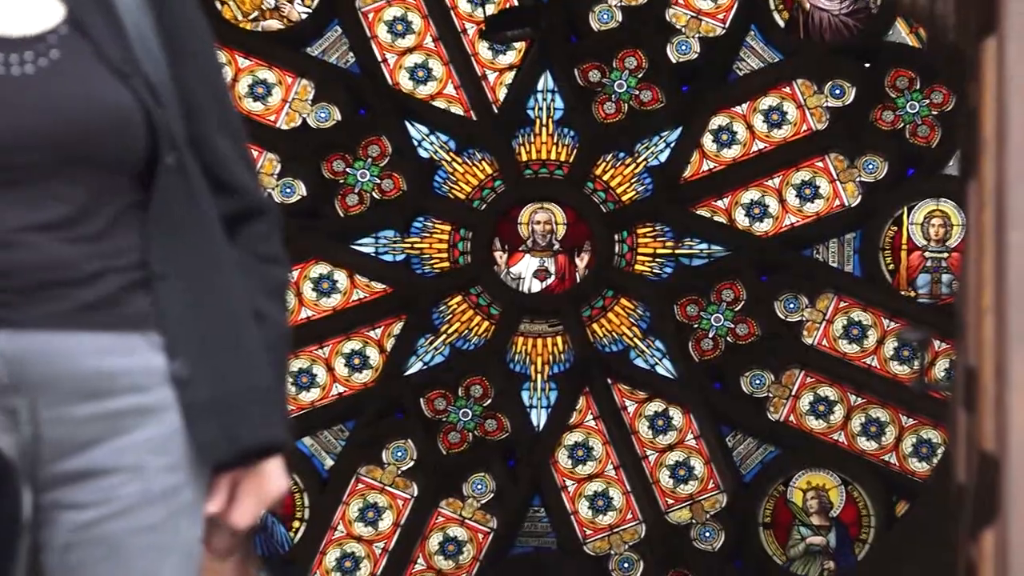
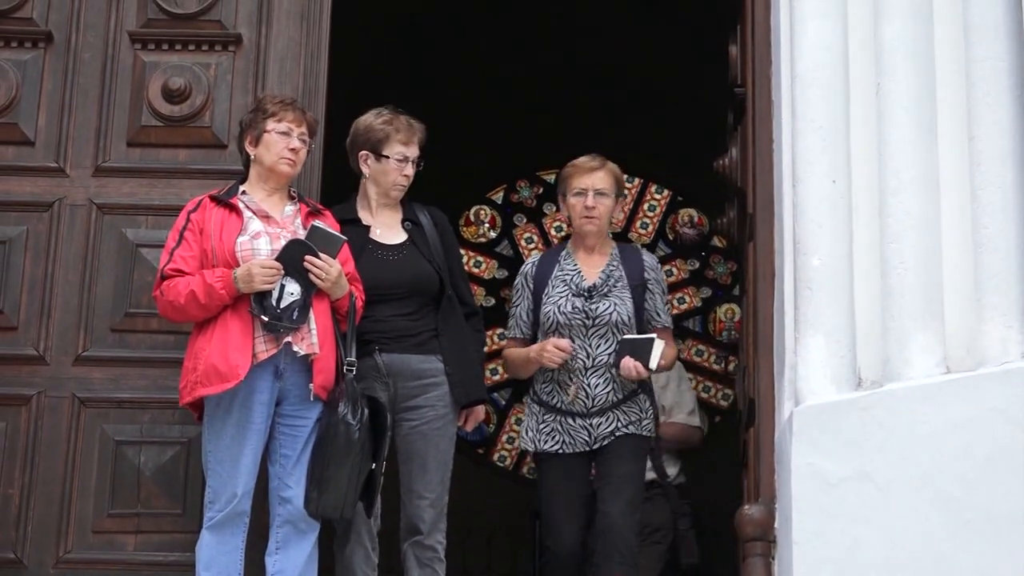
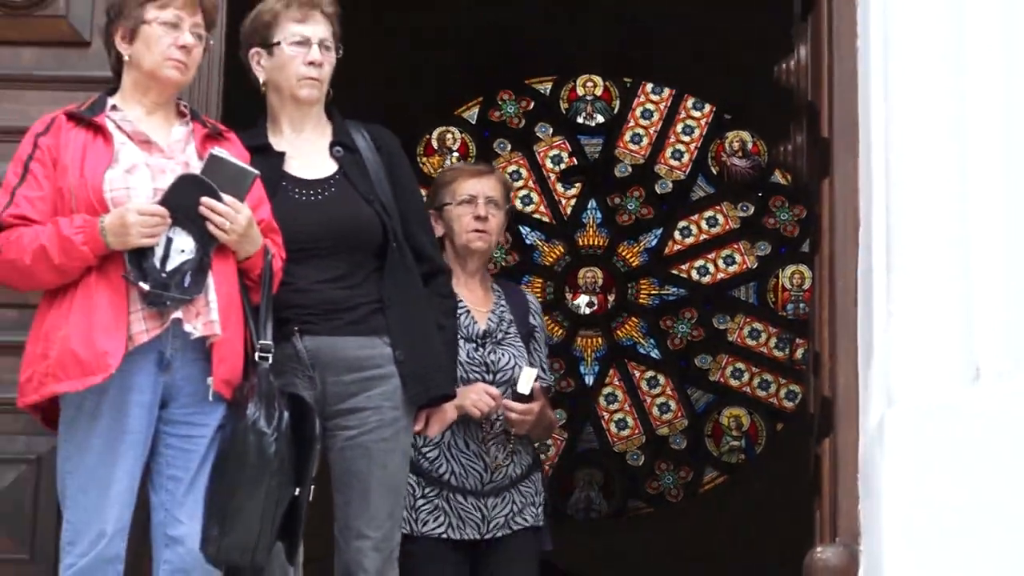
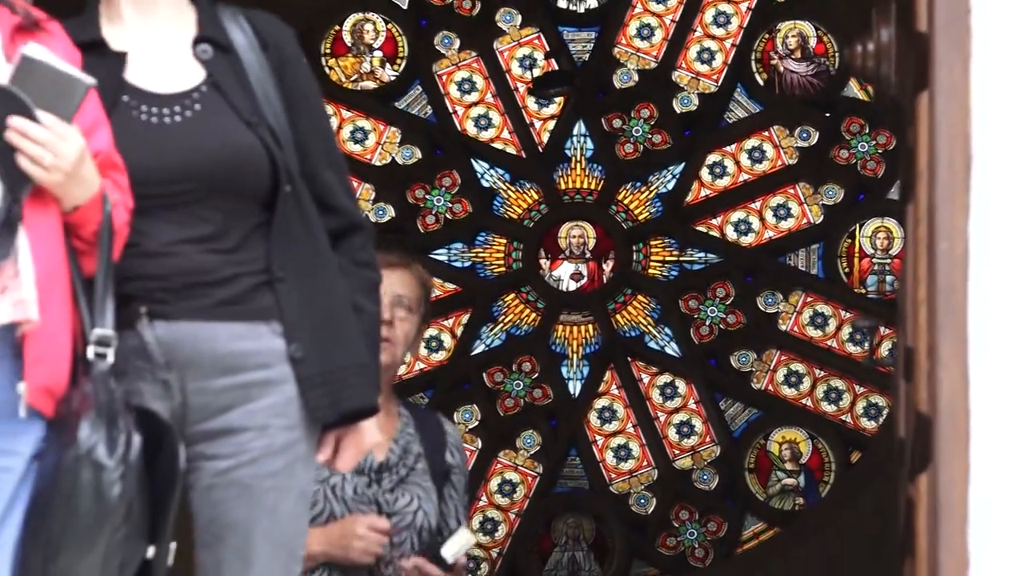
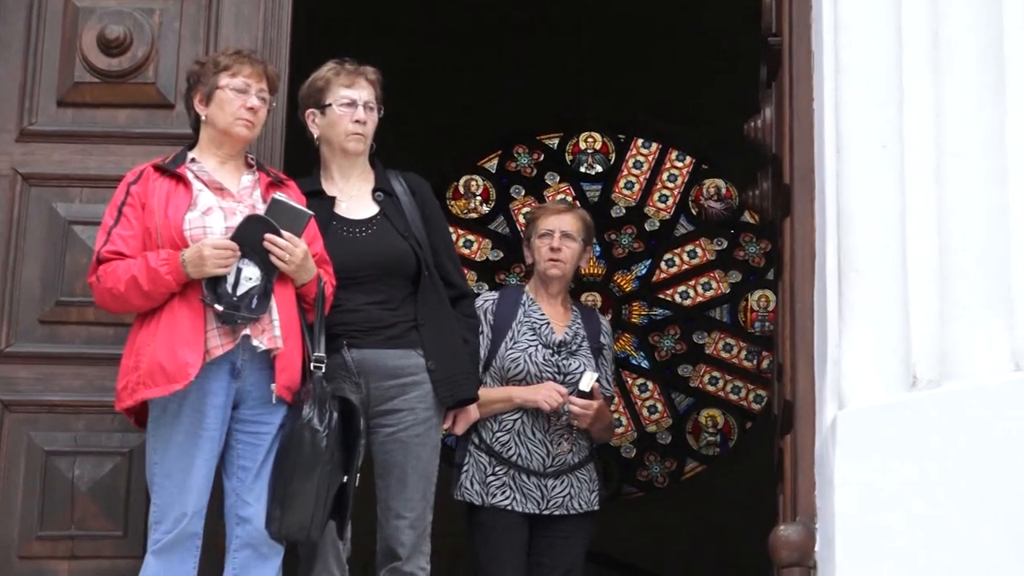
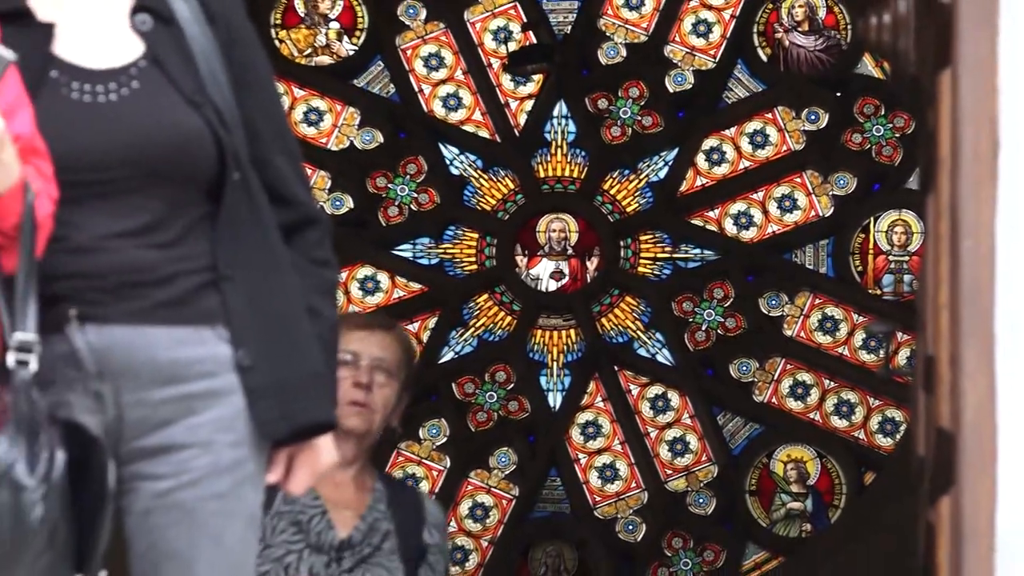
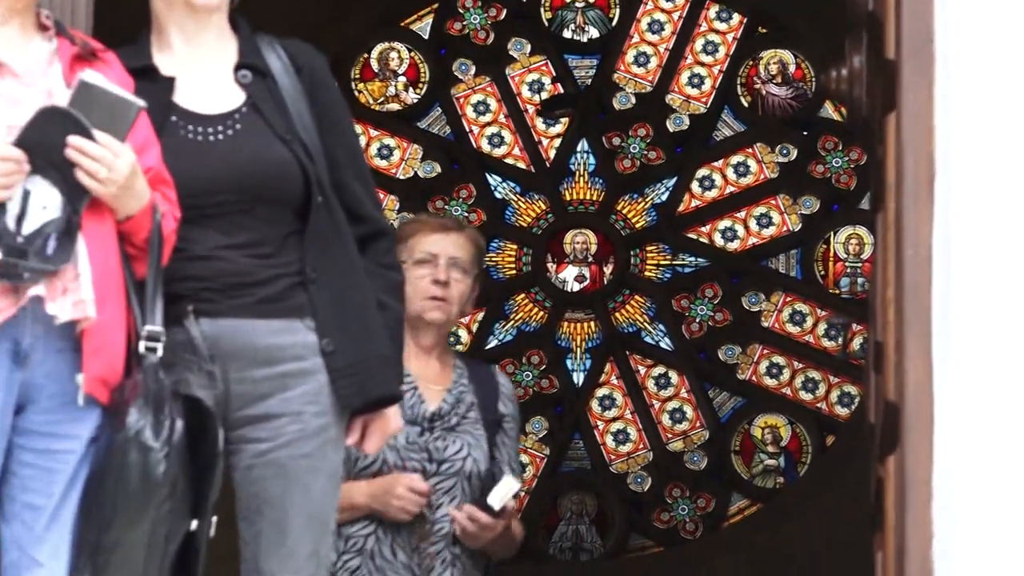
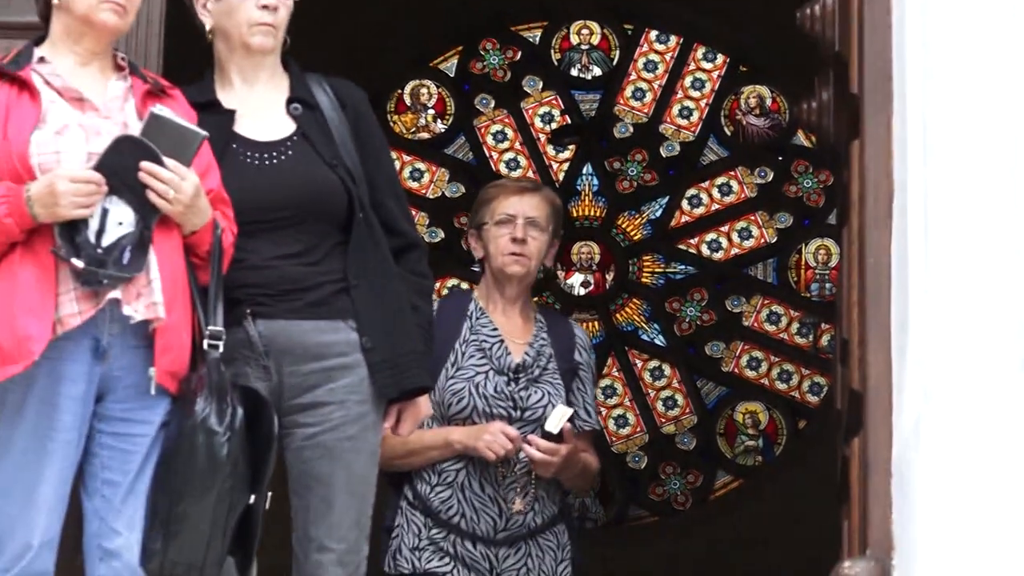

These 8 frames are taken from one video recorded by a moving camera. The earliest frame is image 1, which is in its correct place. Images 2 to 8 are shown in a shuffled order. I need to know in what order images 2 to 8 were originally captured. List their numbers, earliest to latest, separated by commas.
6, 4, 7, 8, 3, 5, 2
